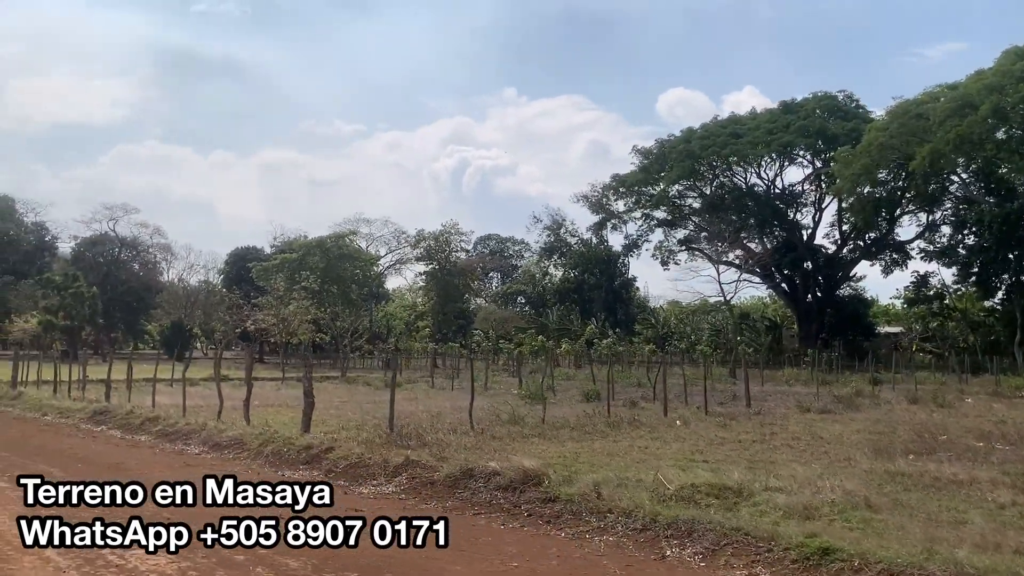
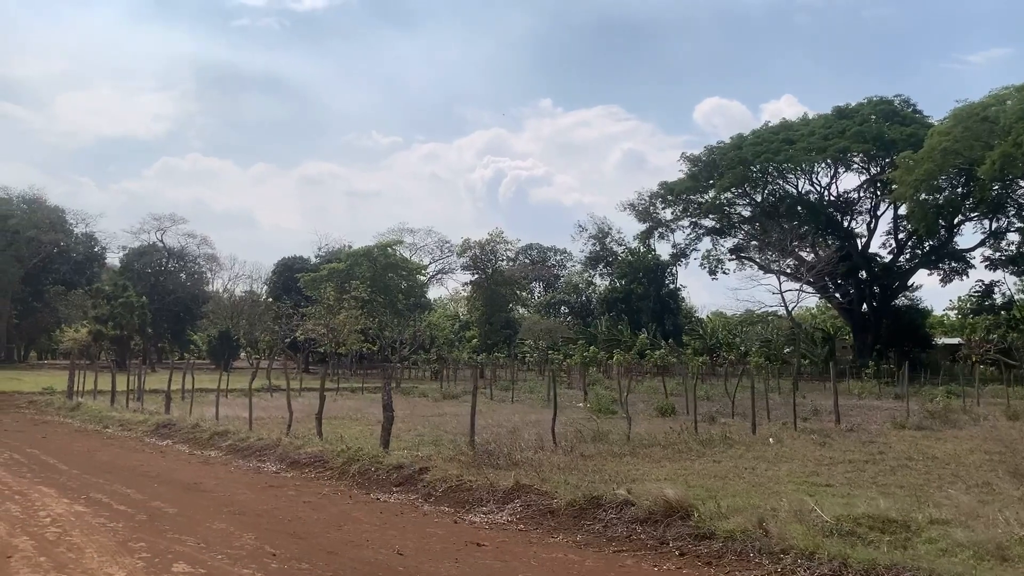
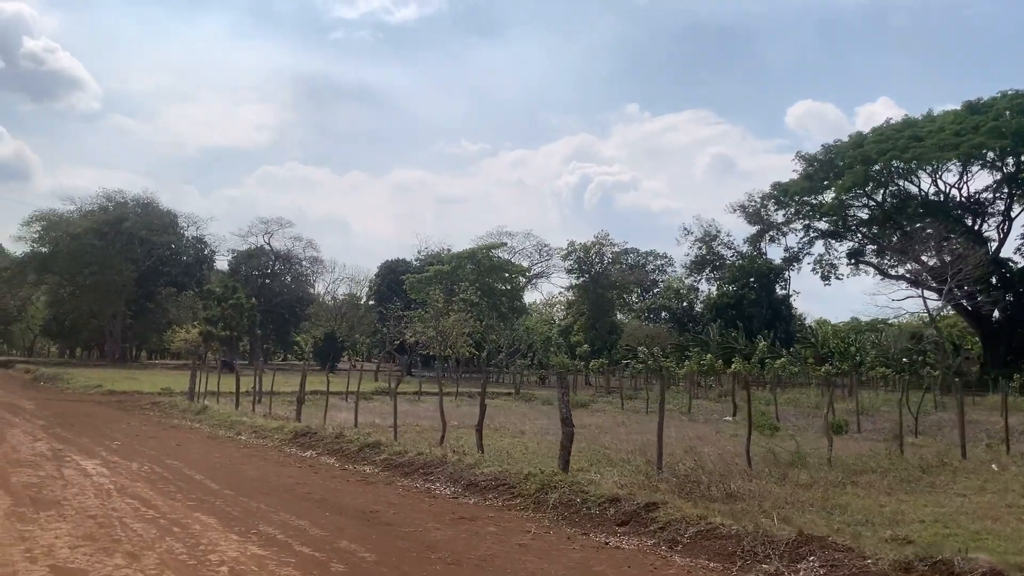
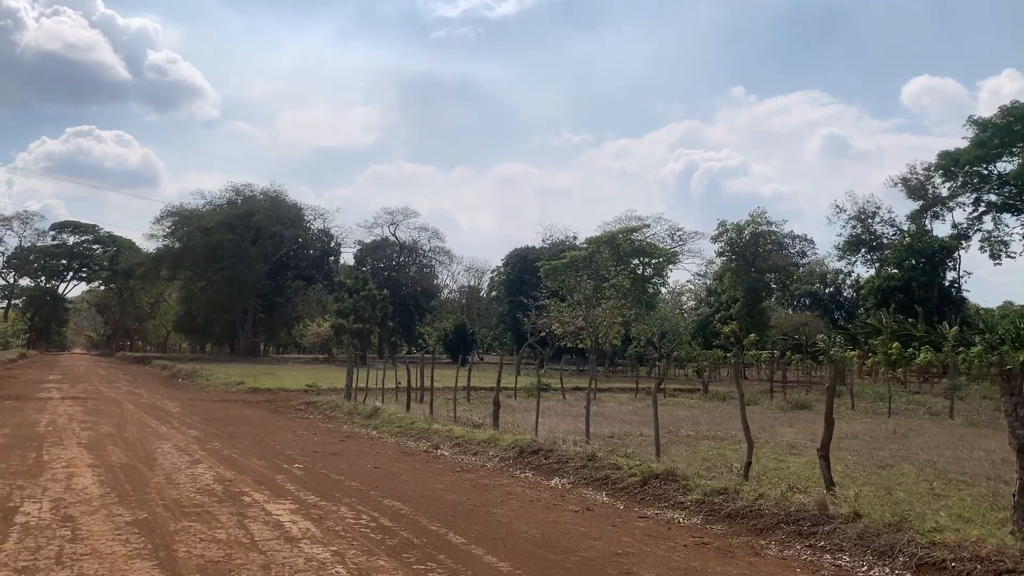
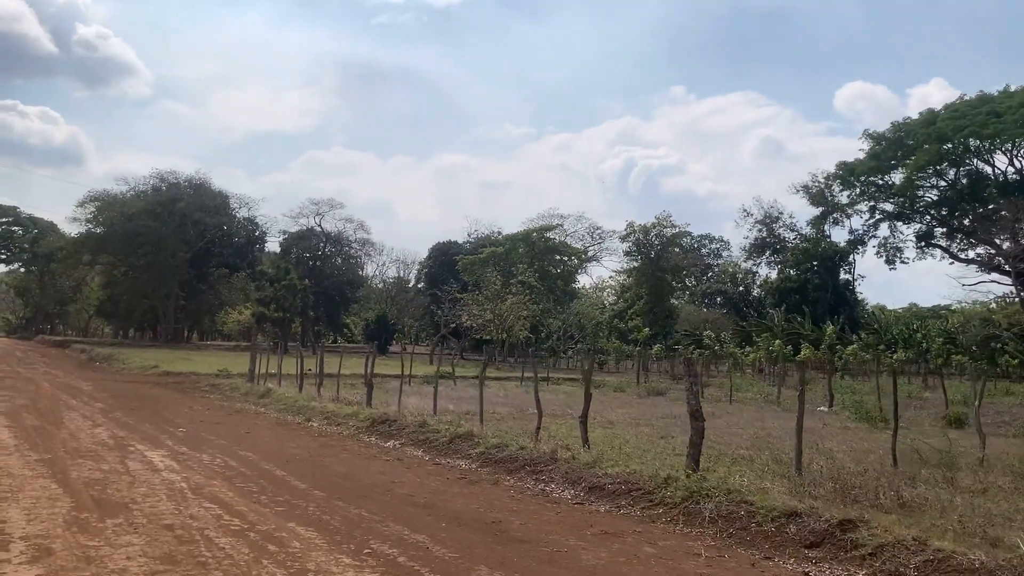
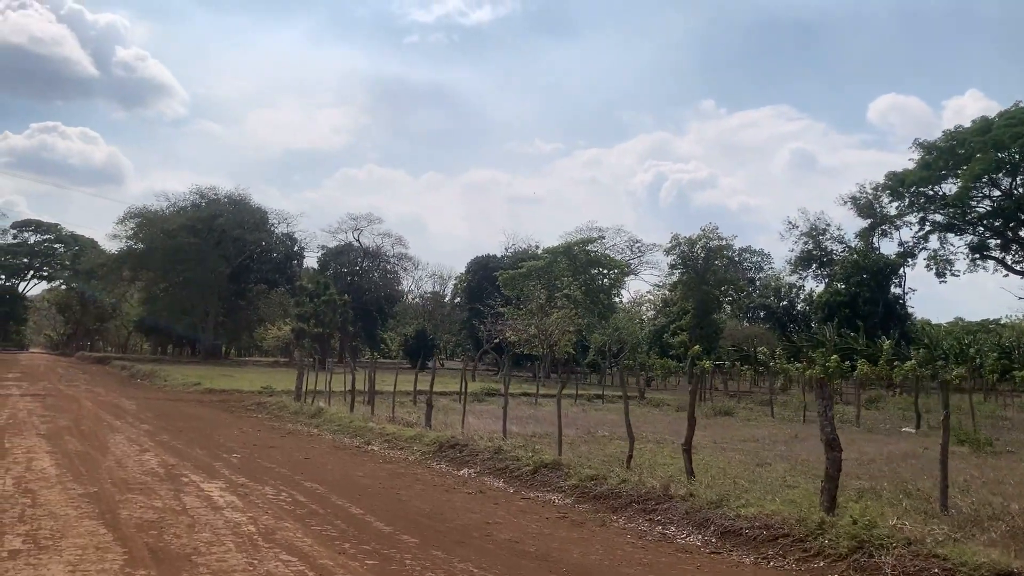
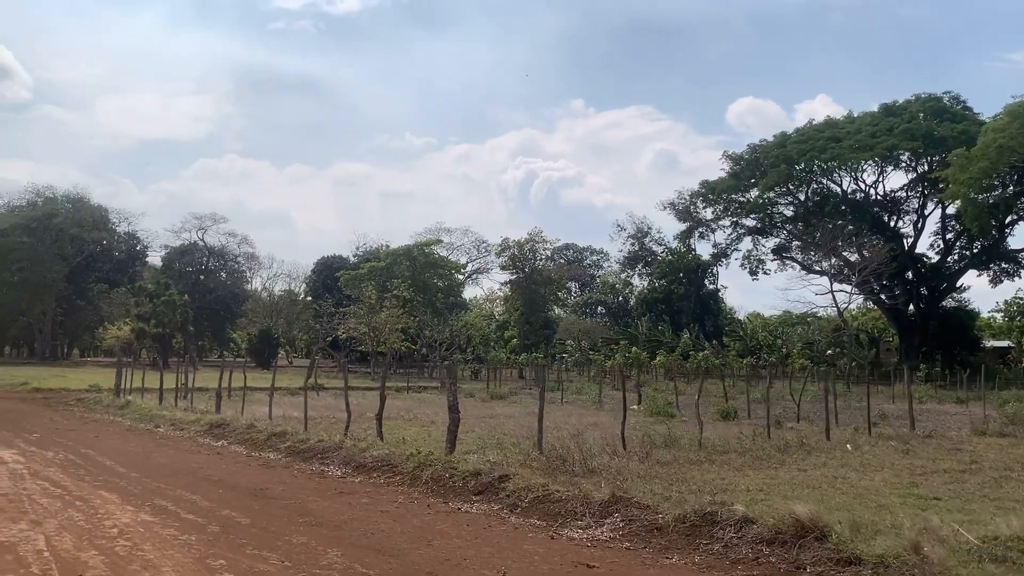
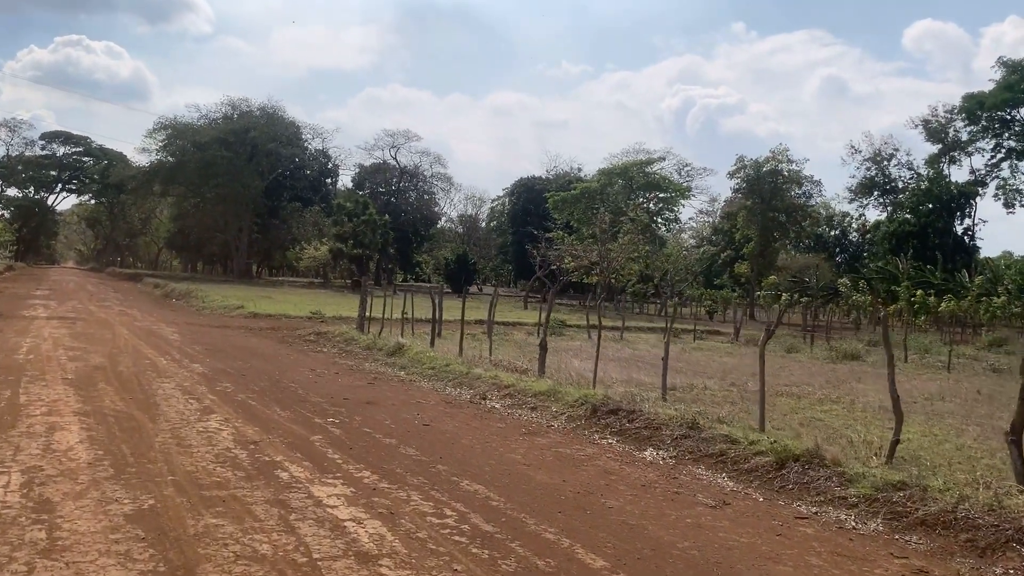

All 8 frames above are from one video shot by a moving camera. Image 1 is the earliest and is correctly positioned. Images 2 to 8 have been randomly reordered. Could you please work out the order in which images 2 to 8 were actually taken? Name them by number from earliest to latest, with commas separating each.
2, 7, 3, 5, 6, 4, 8
